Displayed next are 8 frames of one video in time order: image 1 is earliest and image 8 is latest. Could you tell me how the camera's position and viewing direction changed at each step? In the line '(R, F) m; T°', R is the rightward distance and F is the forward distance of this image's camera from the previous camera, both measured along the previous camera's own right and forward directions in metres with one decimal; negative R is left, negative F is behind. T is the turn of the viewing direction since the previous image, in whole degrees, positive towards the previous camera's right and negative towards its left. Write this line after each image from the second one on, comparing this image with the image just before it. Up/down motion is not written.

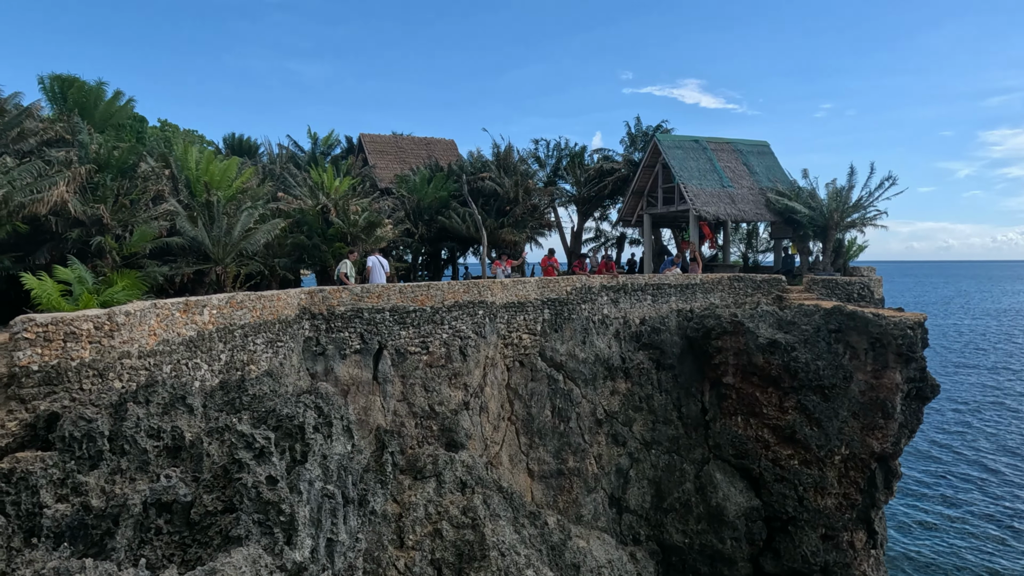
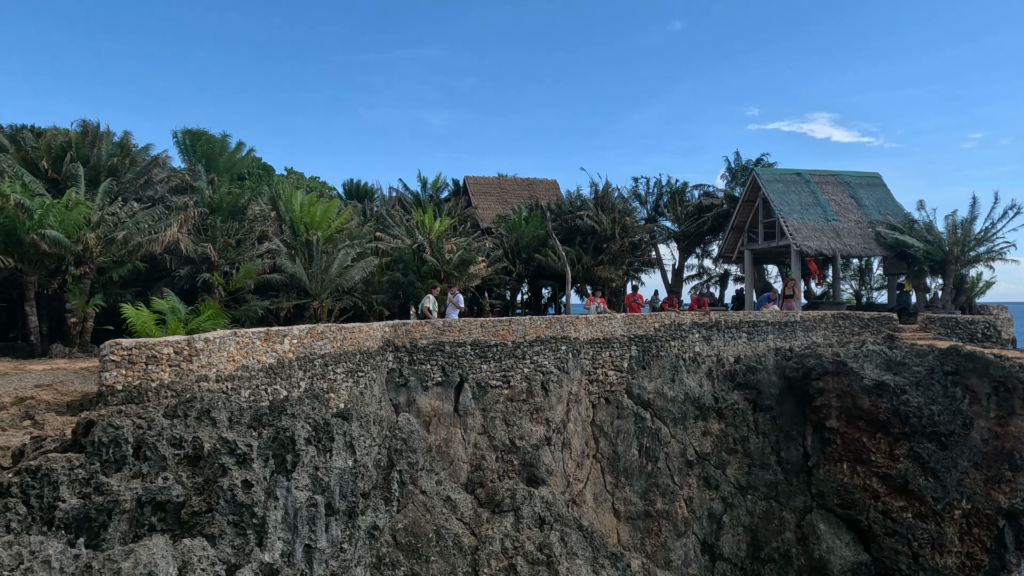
(+0.7, -0.1) m; -9°
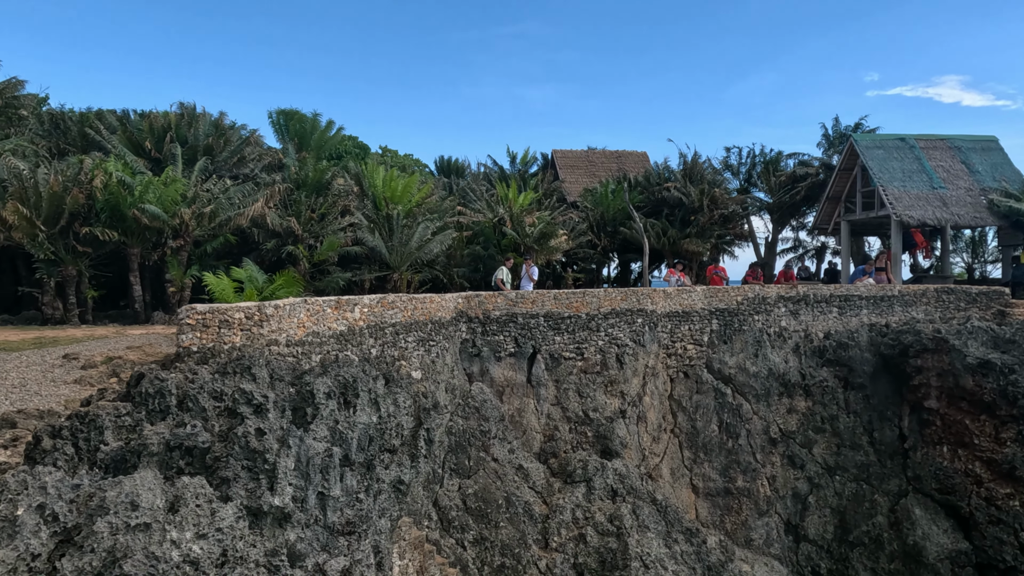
(+0.5, 0.0) m; -8°
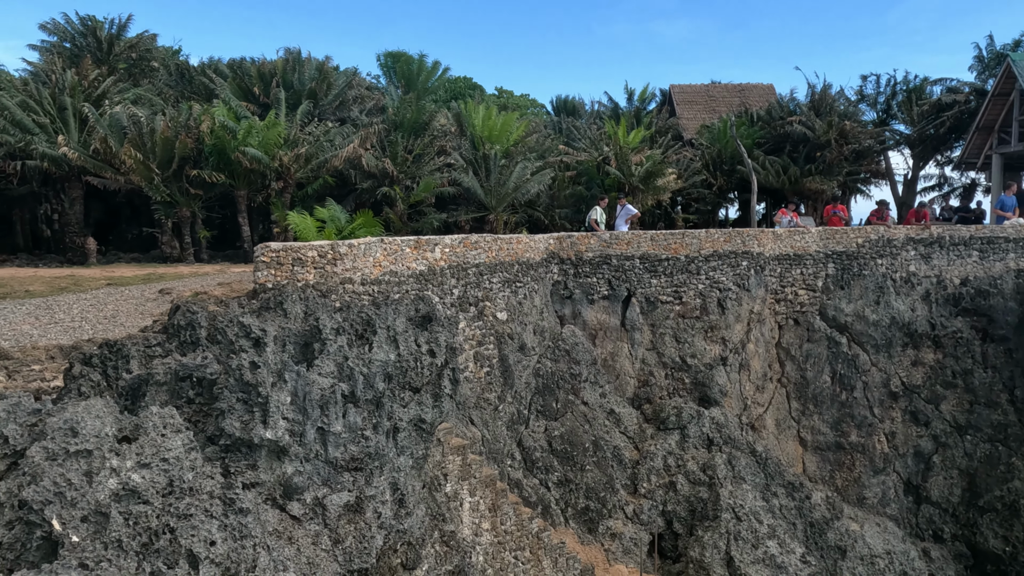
(+0.6, +0.3) m; -10°
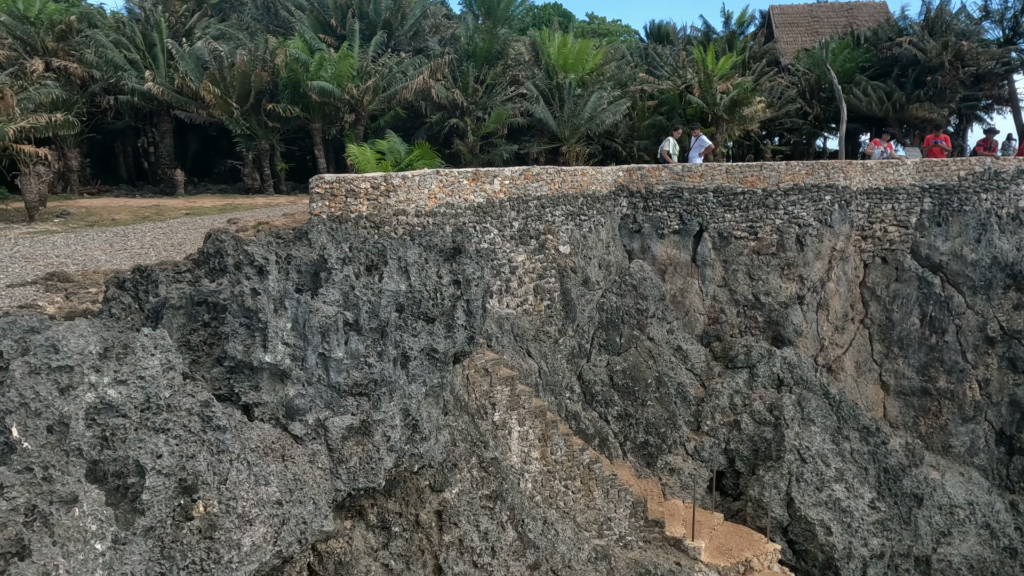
(+0.5, +0.1) m; -7°
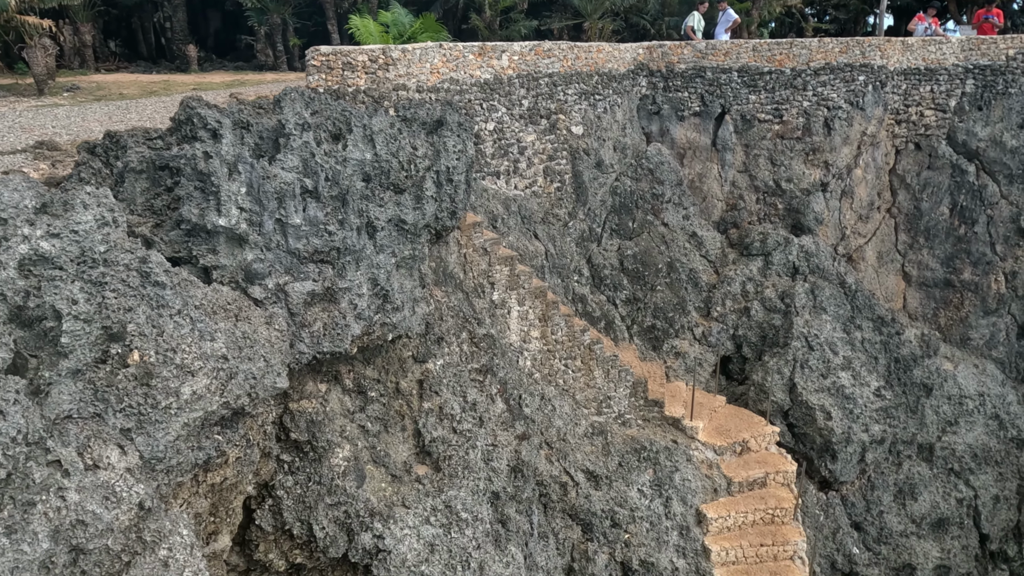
(+0.4, 0.0) m; -3°
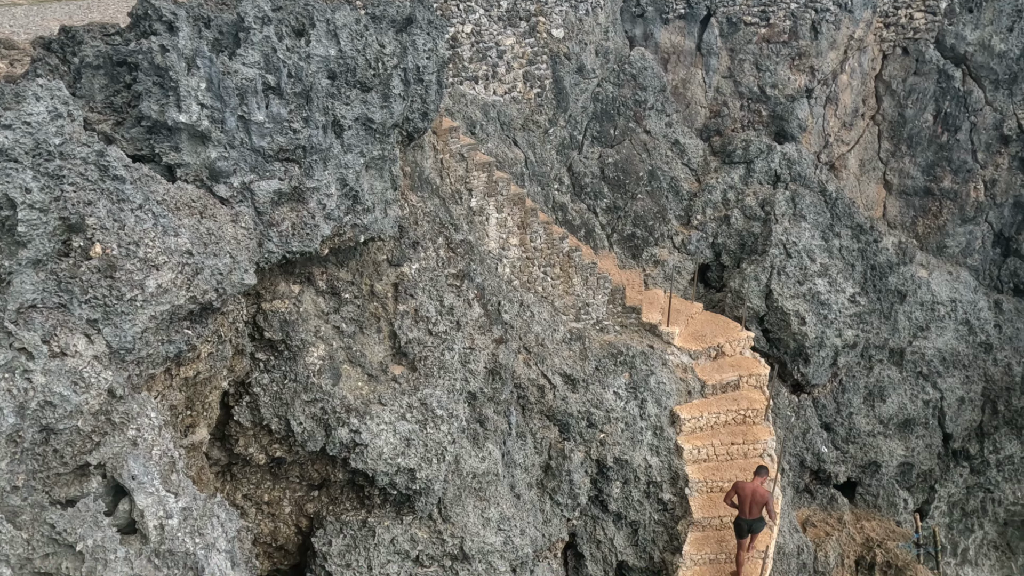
(+0.1, 0.0) m; +1°
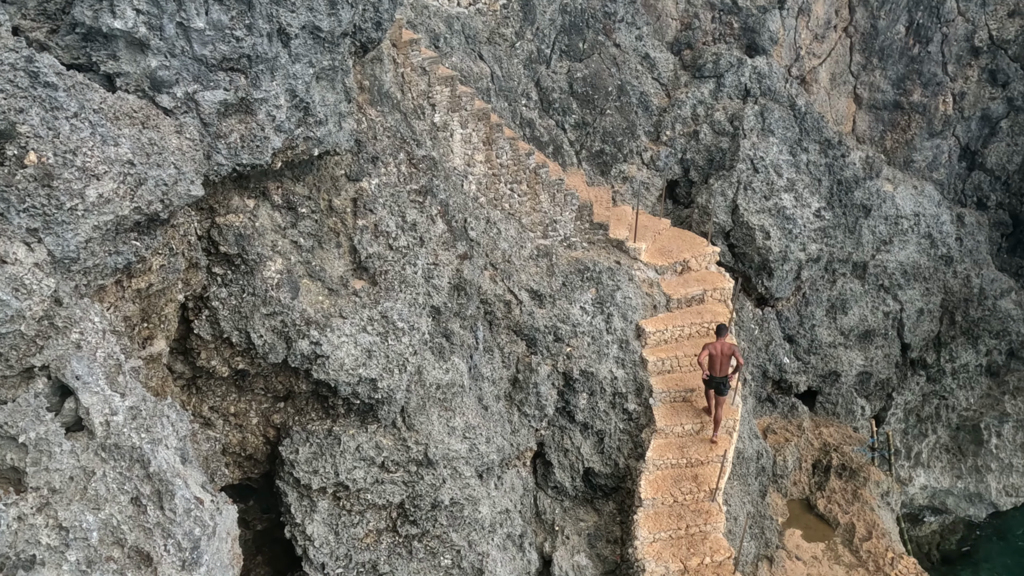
(+0.2, -0.1) m; +1°
